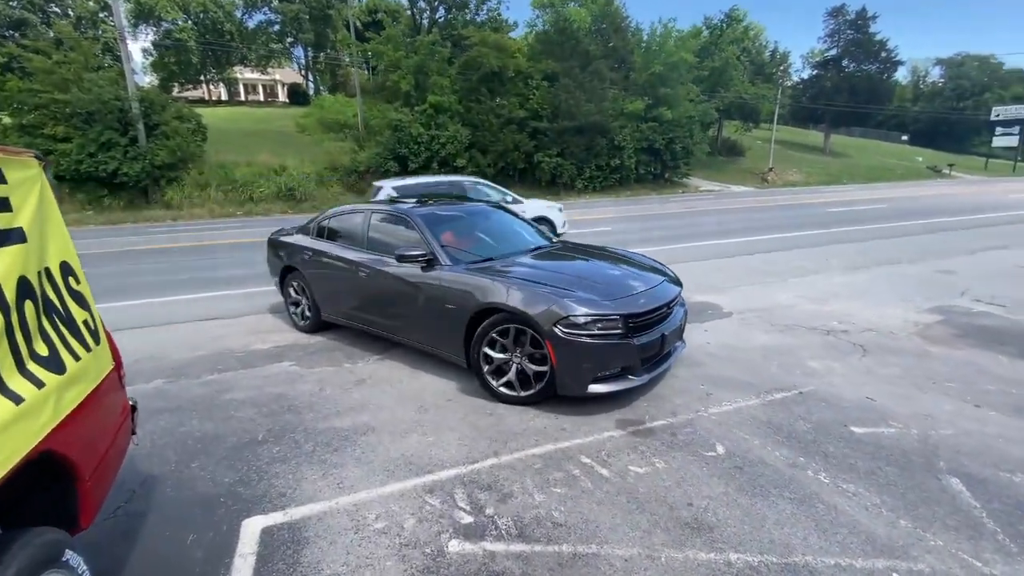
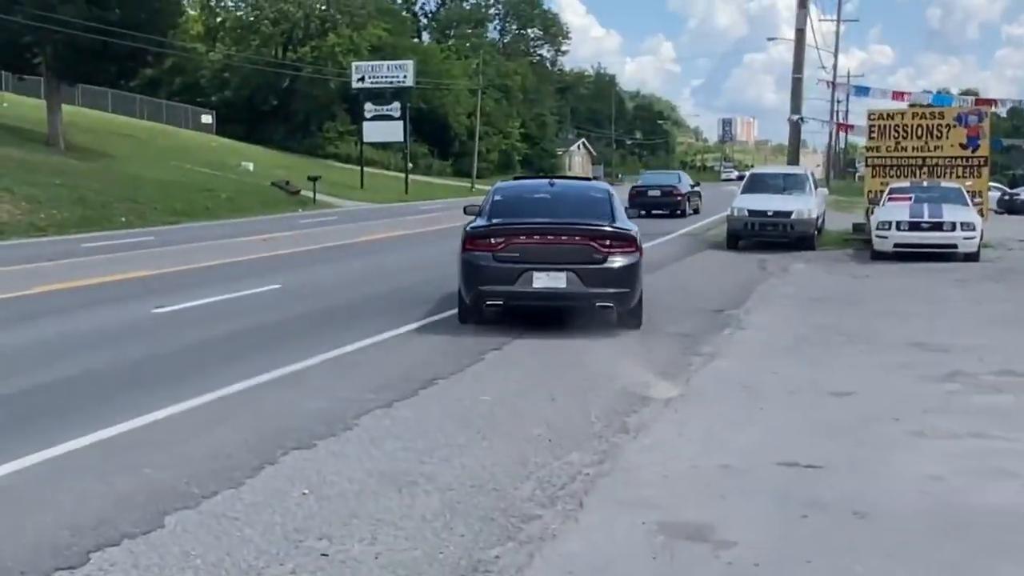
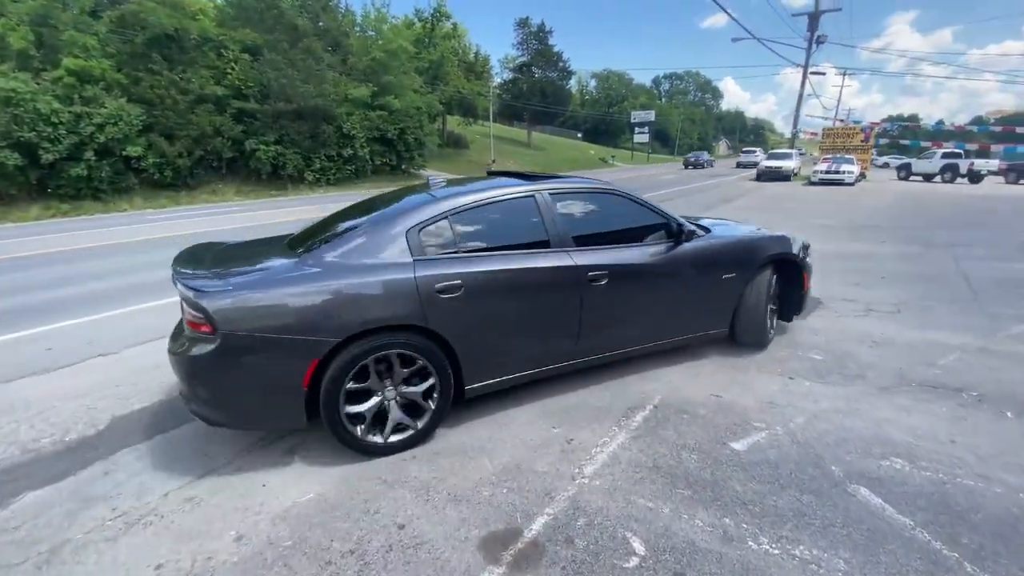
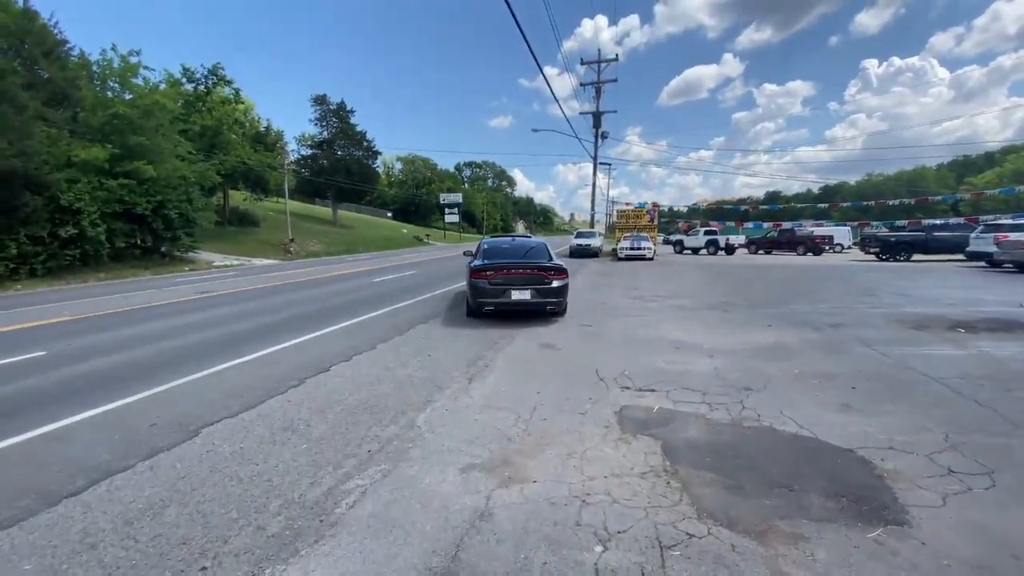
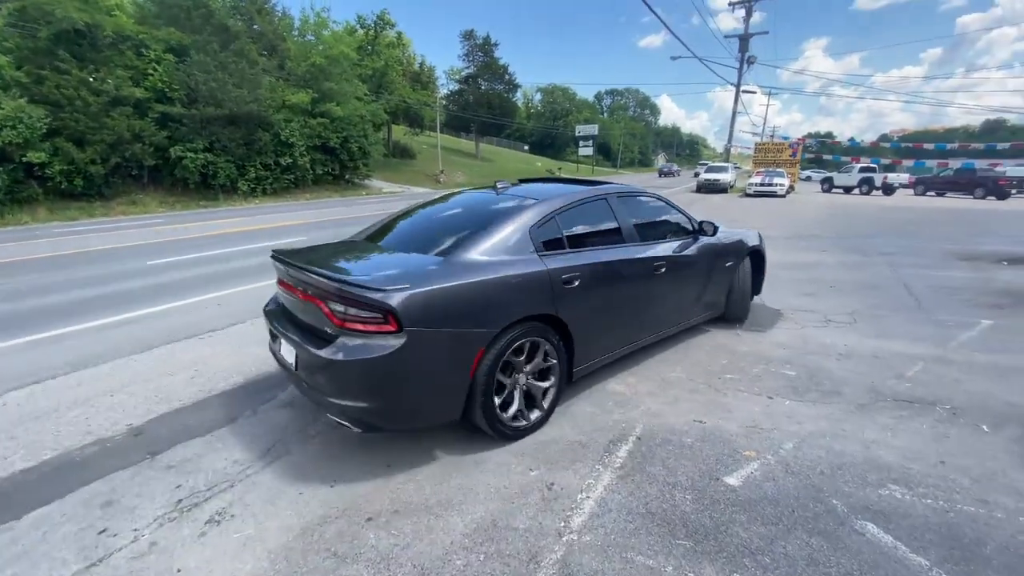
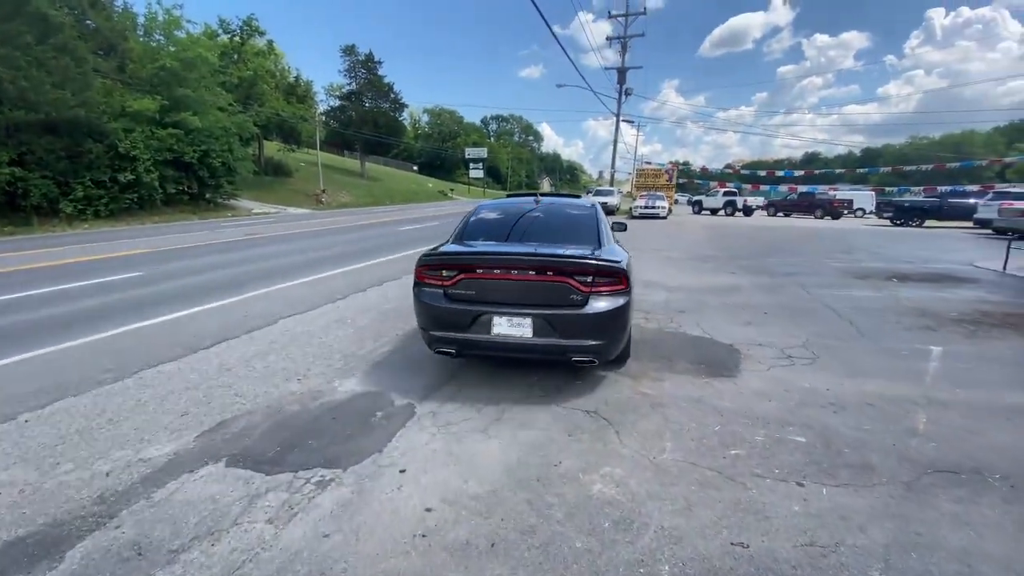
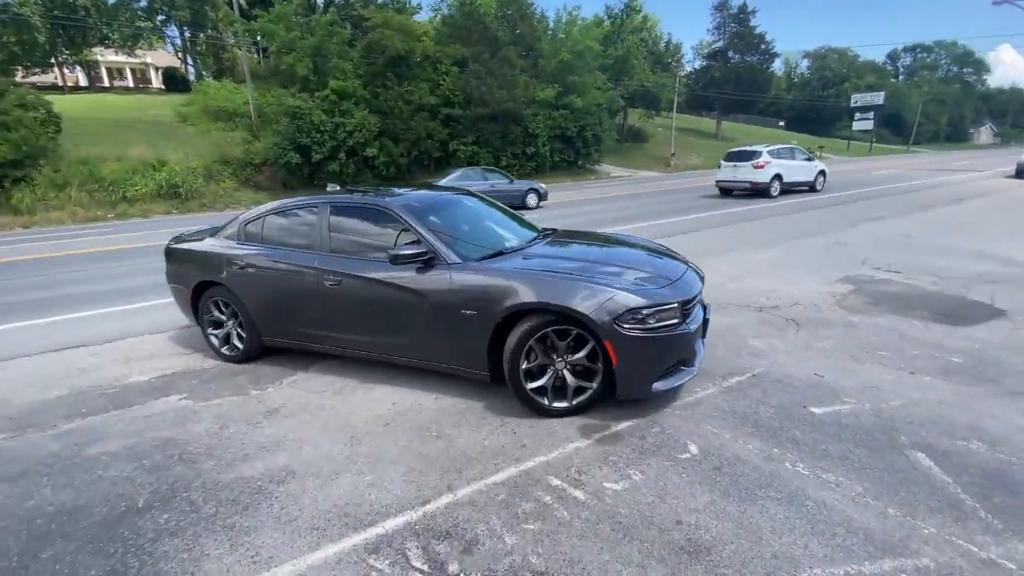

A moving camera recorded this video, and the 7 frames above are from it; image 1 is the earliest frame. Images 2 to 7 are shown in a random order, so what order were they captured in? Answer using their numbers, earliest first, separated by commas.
7, 3, 5, 6, 4, 2
